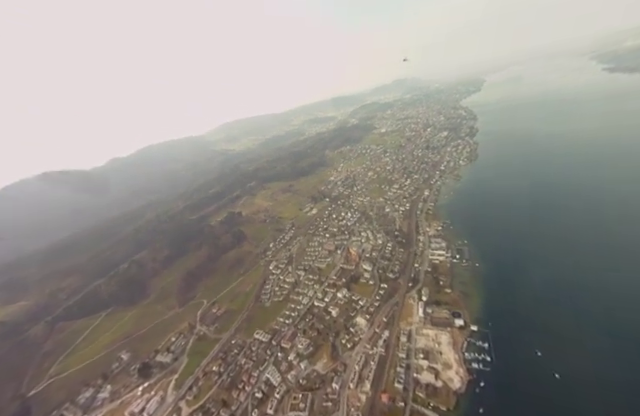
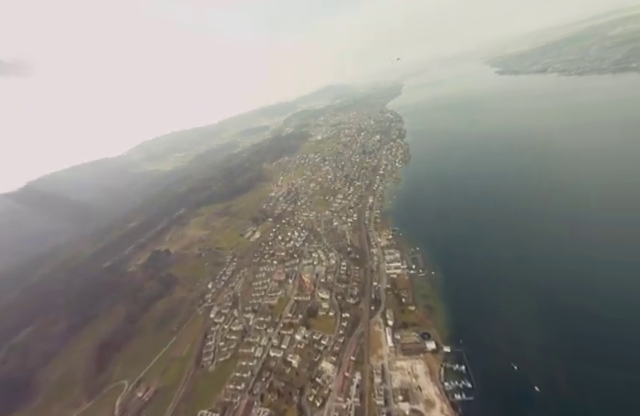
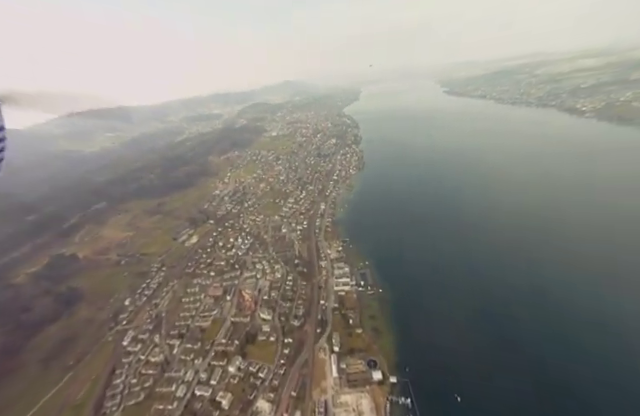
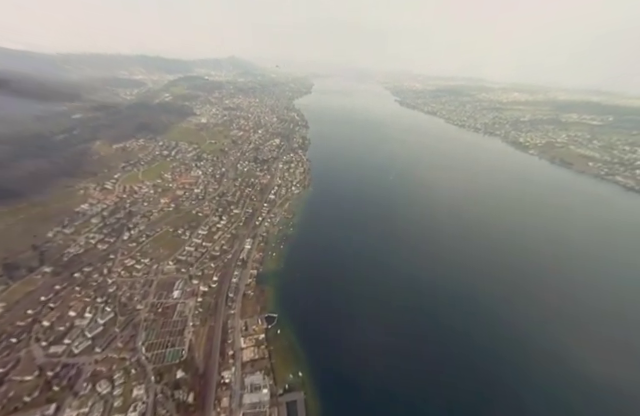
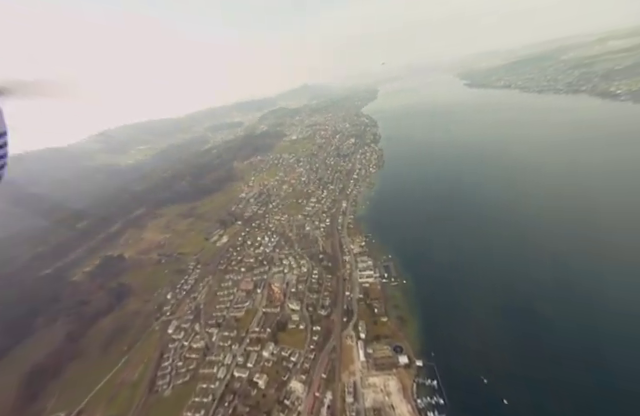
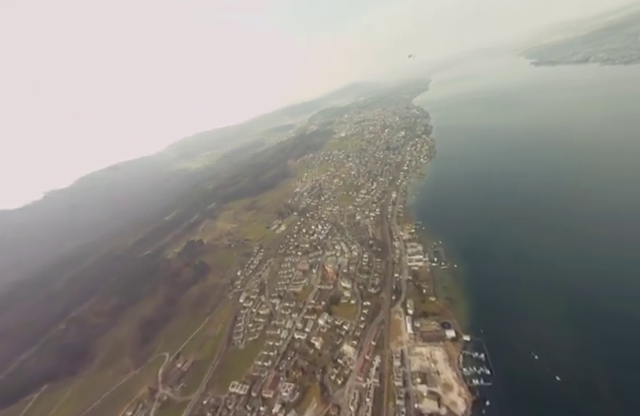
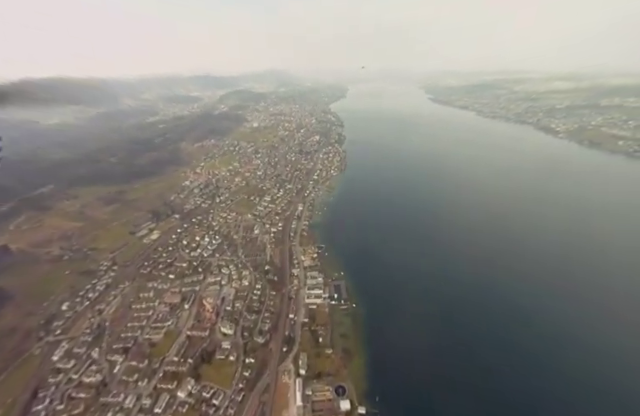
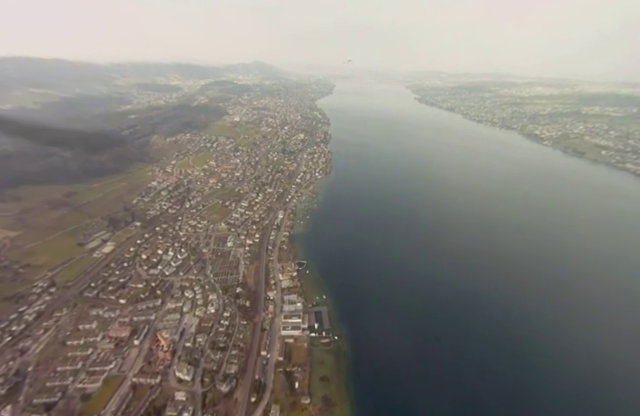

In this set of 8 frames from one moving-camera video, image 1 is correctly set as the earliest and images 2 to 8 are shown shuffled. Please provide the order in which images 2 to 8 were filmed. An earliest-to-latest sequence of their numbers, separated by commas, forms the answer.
6, 2, 5, 3, 7, 8, 4
